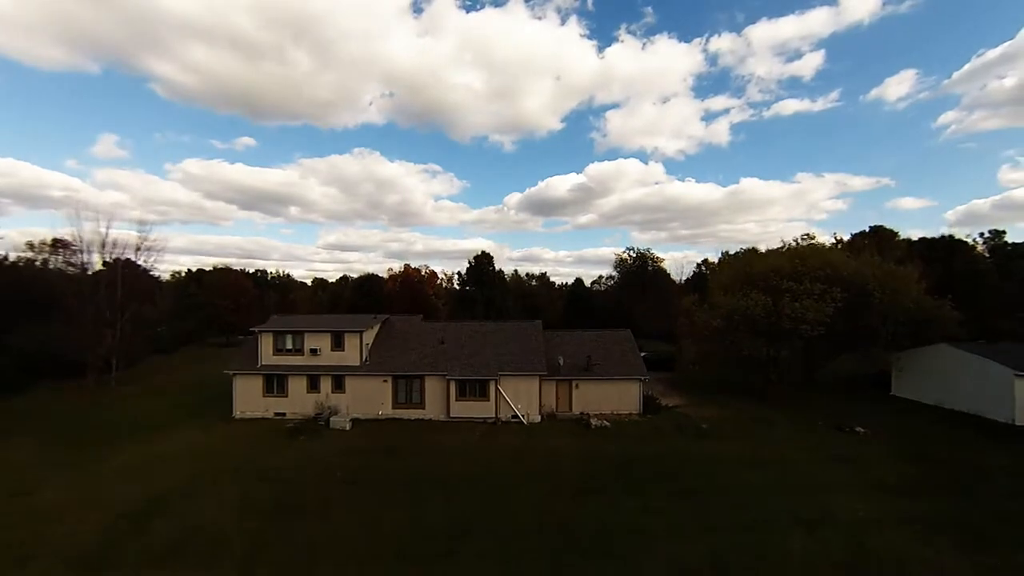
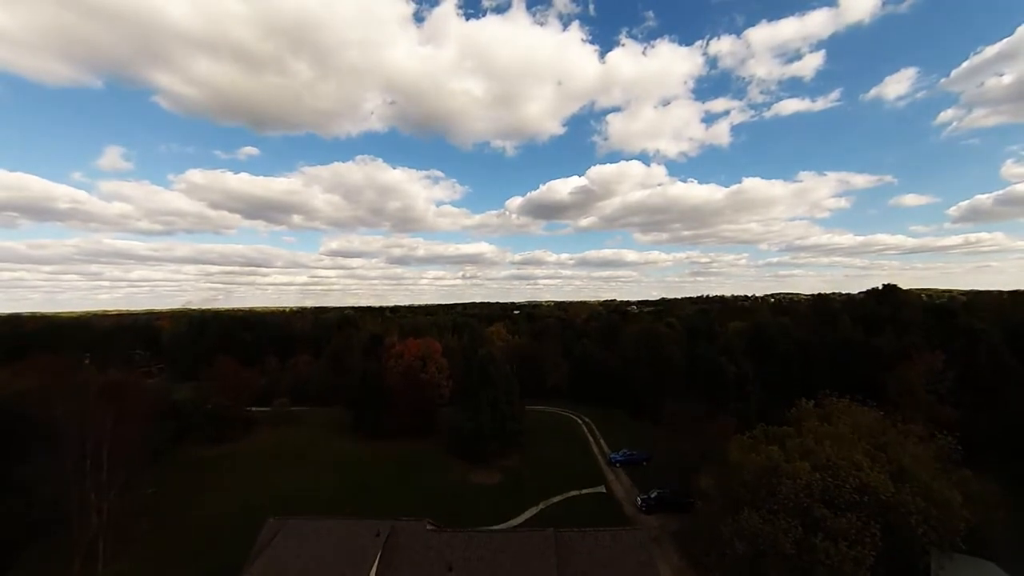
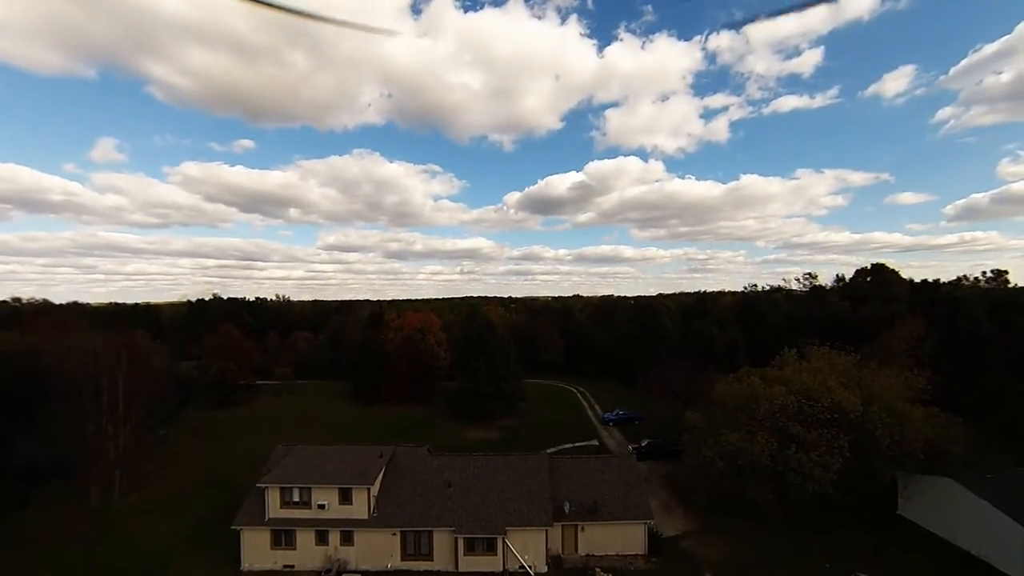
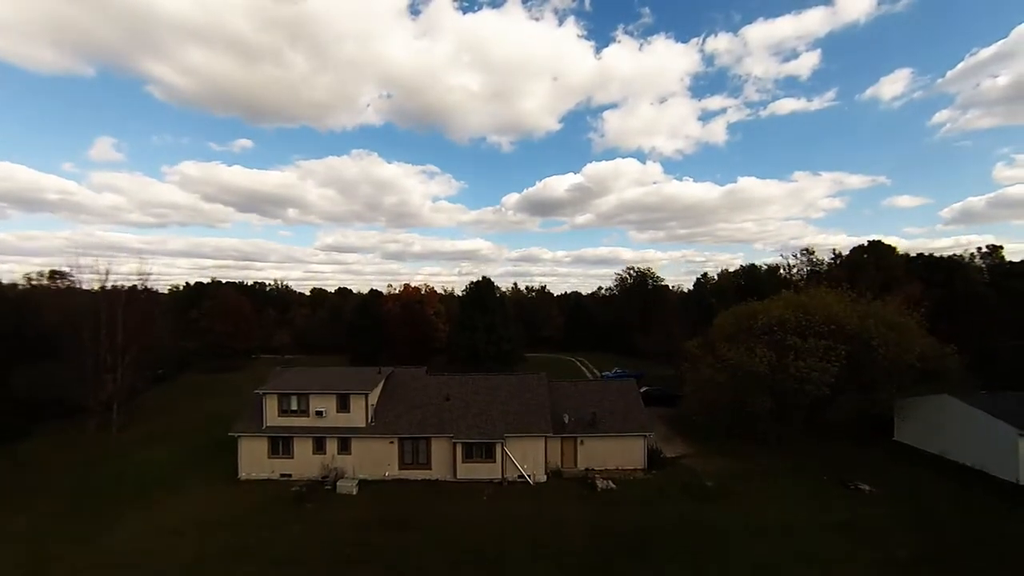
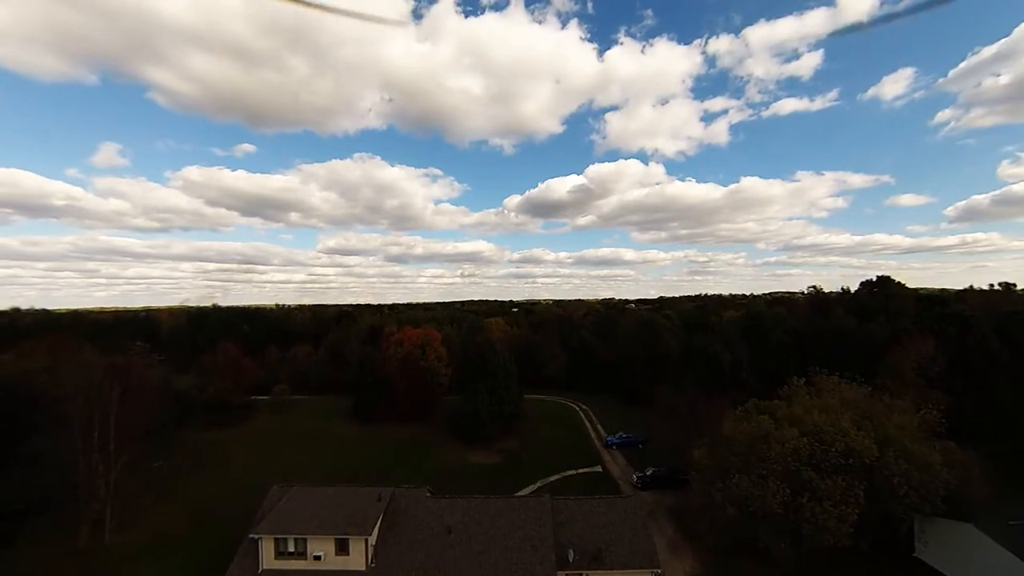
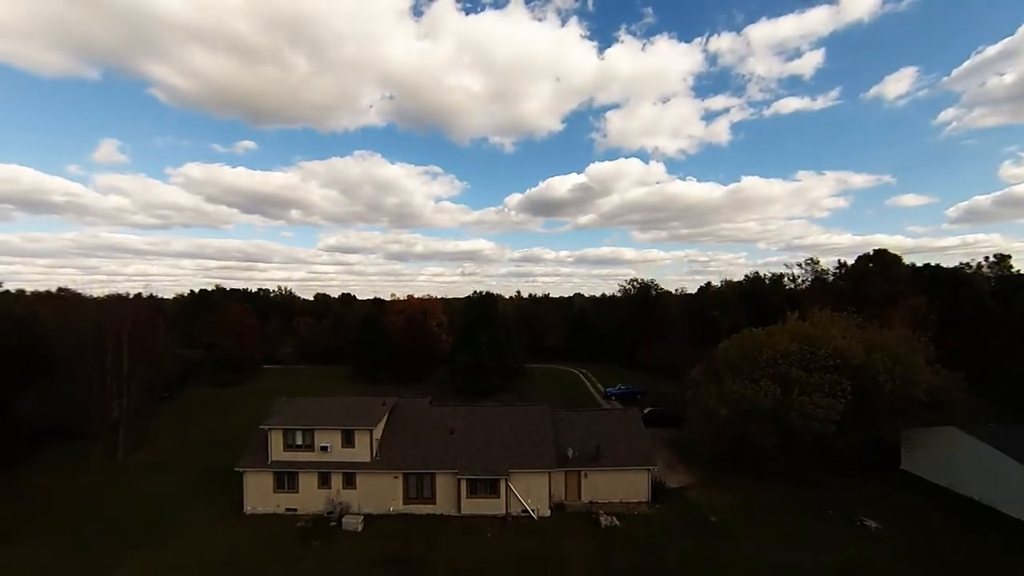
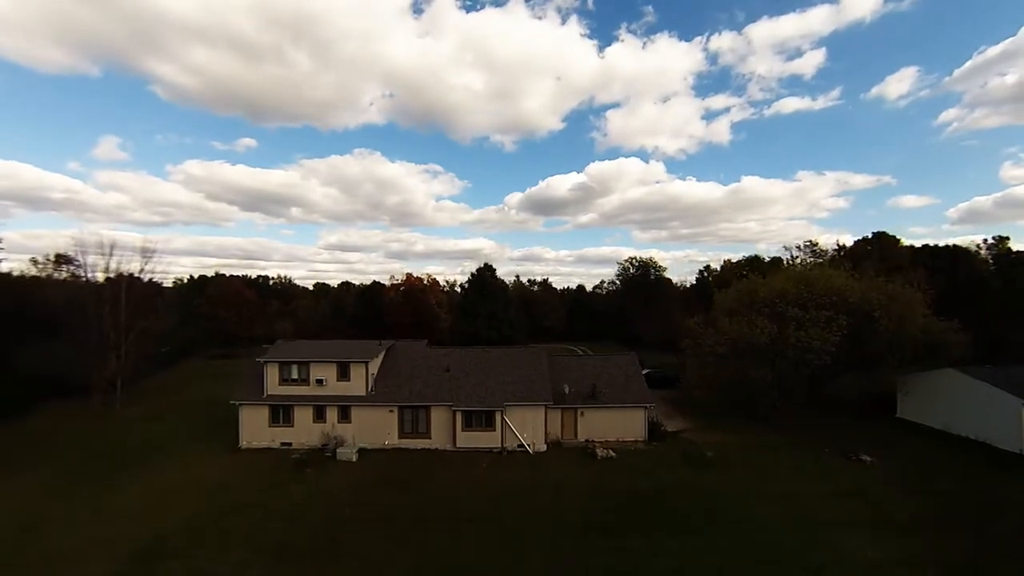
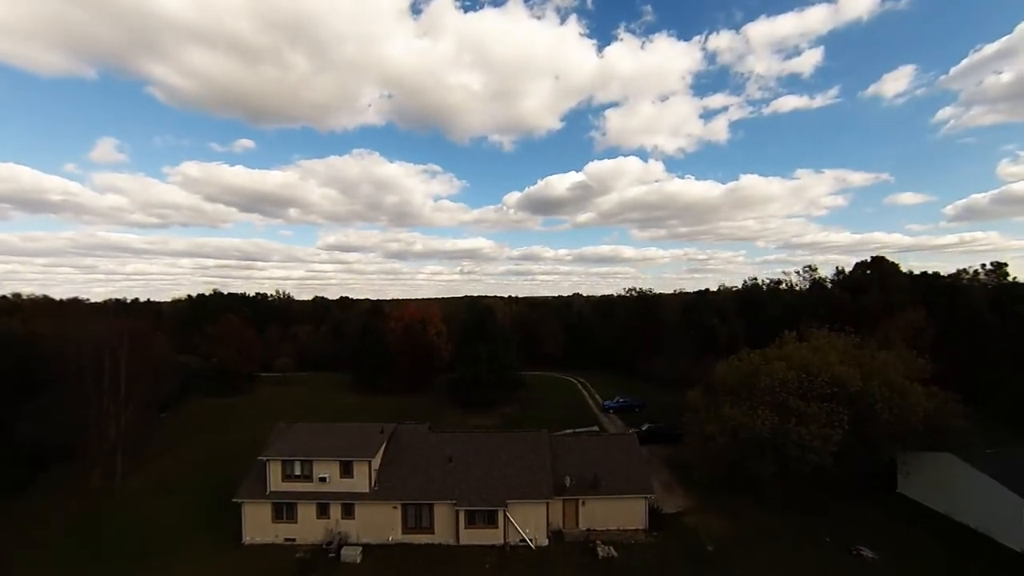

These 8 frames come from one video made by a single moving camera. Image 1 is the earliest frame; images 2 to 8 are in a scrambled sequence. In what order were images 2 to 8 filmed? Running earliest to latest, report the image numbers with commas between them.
7, 4, 6, 8, 3, 5, 2
